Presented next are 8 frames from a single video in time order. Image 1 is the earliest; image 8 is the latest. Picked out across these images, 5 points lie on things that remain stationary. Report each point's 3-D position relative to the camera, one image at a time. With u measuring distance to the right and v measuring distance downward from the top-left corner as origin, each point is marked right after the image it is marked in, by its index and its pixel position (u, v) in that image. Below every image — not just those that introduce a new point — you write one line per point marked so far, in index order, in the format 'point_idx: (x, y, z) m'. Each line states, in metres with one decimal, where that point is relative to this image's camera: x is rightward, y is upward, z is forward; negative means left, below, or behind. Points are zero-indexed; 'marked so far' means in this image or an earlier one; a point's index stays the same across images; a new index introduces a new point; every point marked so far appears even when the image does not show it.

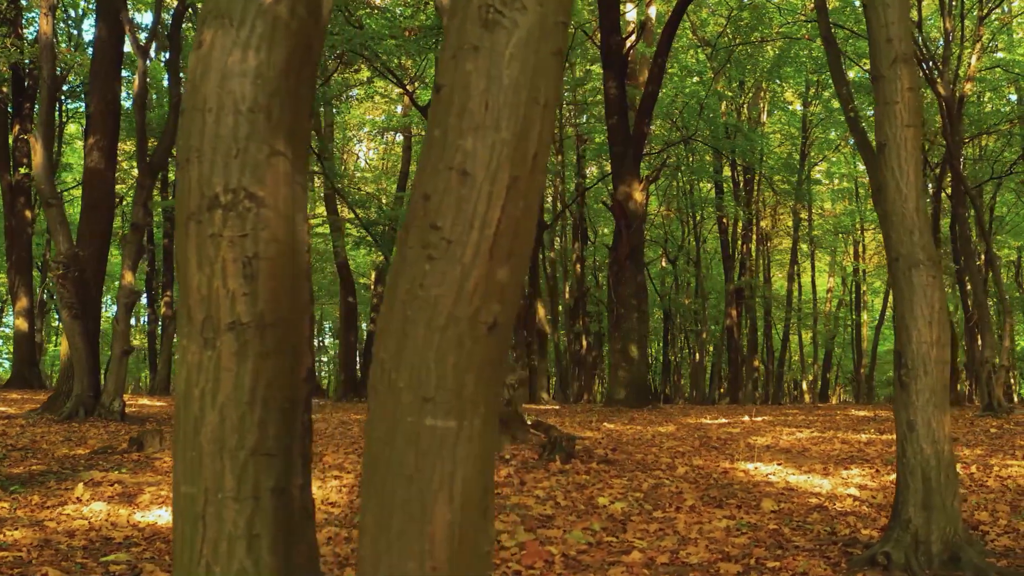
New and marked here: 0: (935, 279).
0: (+2.2, 0.0, +3.7) m
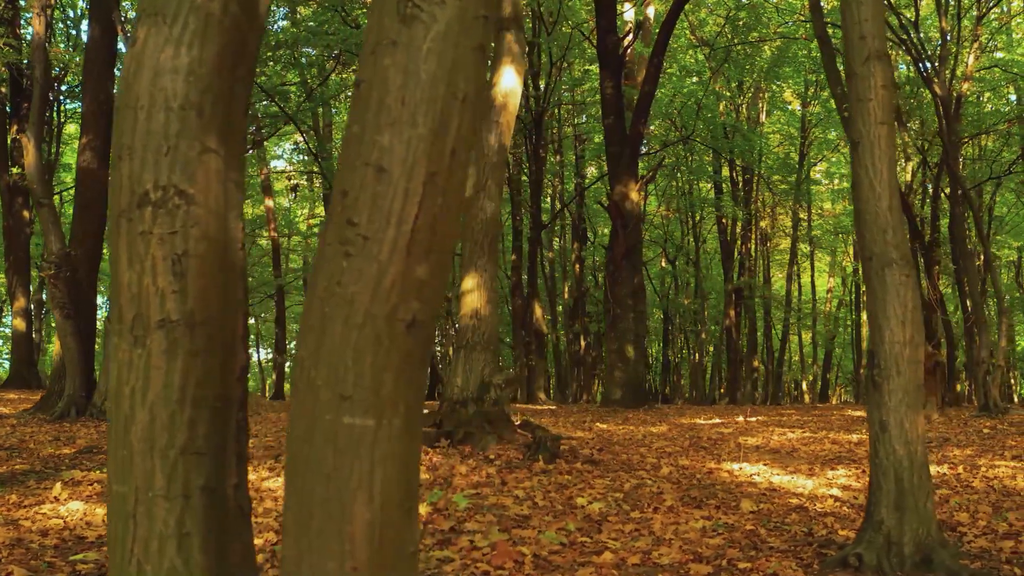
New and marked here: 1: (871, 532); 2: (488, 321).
0: (+2.0, 0.0, +3.7) m
1: (+1.8, -1.2, +3.7) m
2: (-0.3, -0.4, +8.0) m
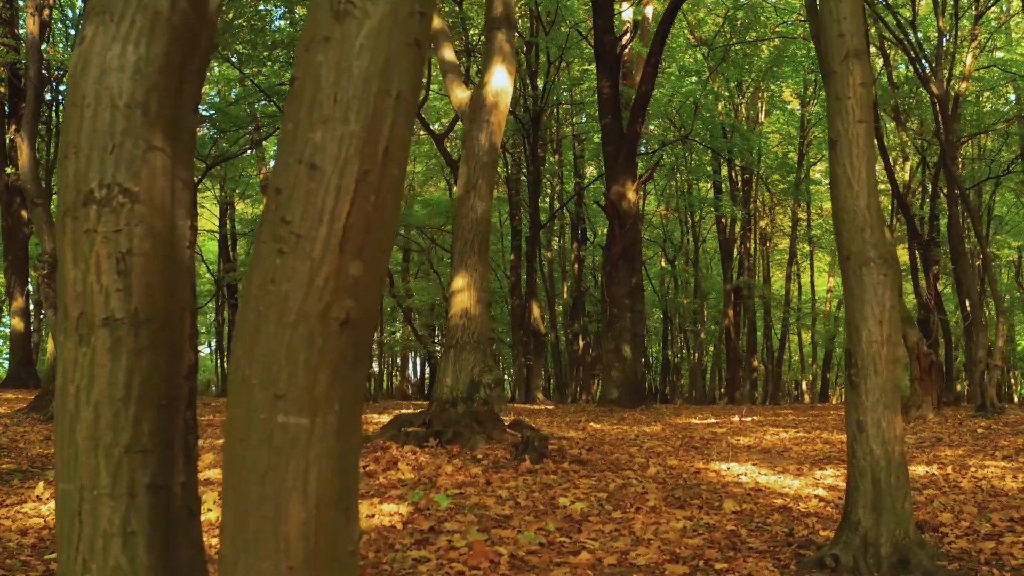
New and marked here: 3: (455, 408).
0: (+1.9, +0.1, +3.7) m
1: (+1.7, -1.2, +3.7) m
2: (-0.4, -0.3, +8.0) m
3: (-0.6, -1.3, +7.7) m
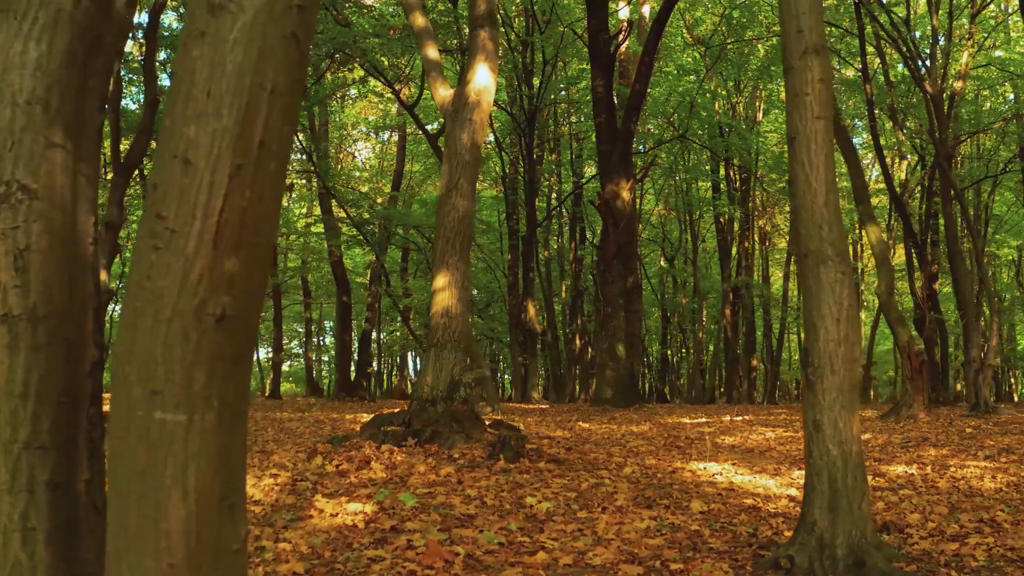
0: (+1.7, +0.1, +3.7) m
1: (+1.5, -1.2, +3.7) m
2: (-0.6, -0.3, +8.0) m
3: (-0.8, -1.3, +7.7) m
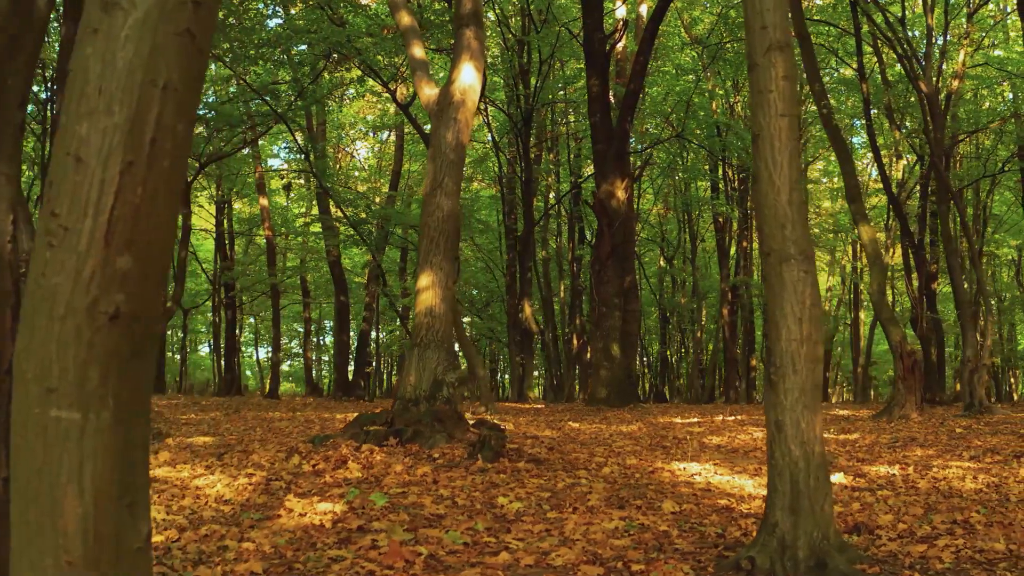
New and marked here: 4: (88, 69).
0: (+1.5, +0.1, +3.6) m
1: (+1.3, -1.2, +3.6) m
2: (-0.8, -0.3, +8.0) m
3: (-1.0, -1.3, +7.7) m
4: (-0.8, +0.4, +1.4) m
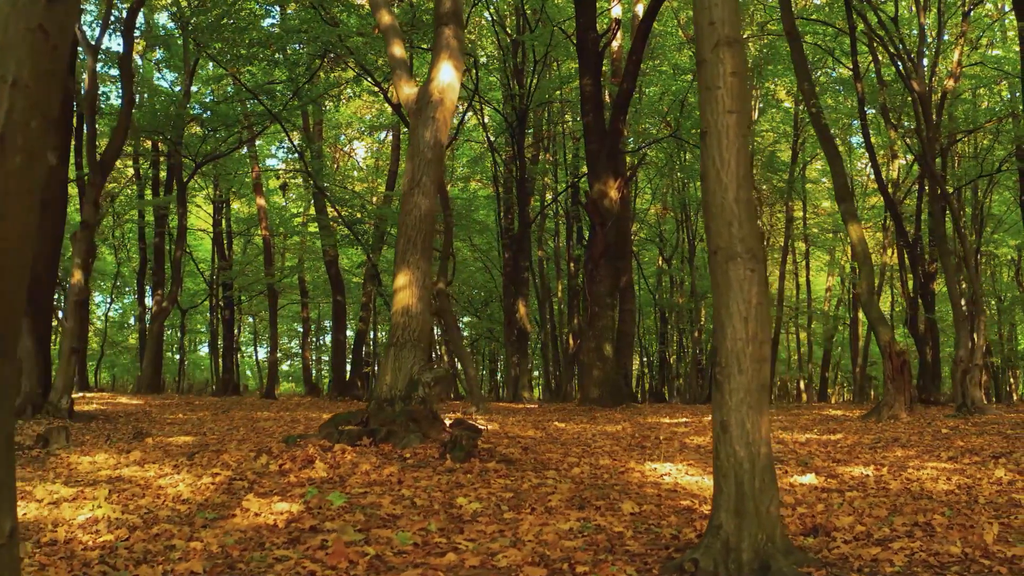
0: (+1.2, +0.1, +3.6) m
1: (+1.0, -1.2, +3.6) m
2: (-1.0, -0.3, +7.9) m
3: (-1.3, -1.3, +7.6) m
4: (-1.1, +0.4, +1.4) m
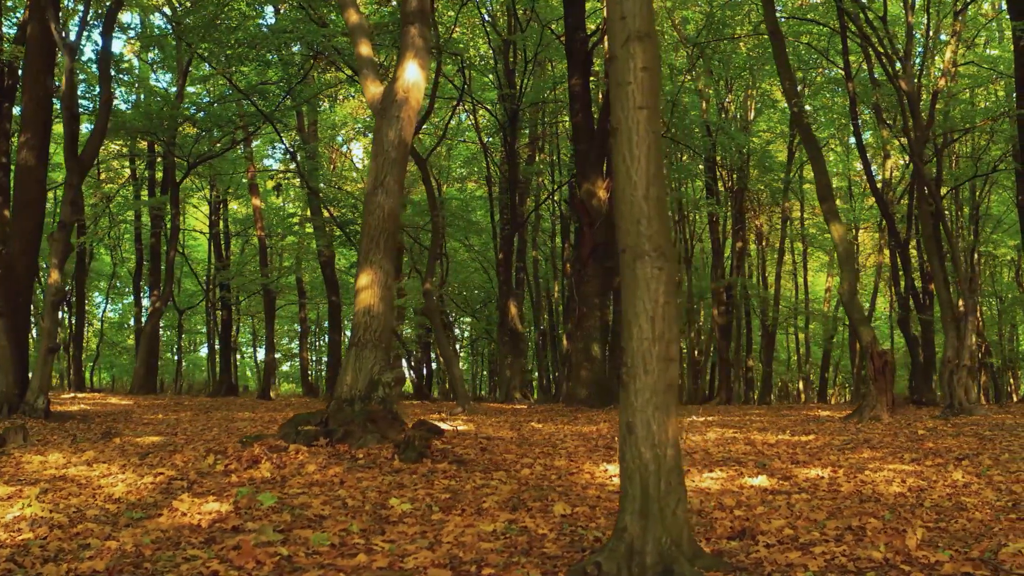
0: (+0.7, +0.1, +3.5) m
1: (+0.5, -1.2, +3.5) m
2: (-1.4, -0.3, +7.9) m
3: (-1.7, -1.2, +7.6) m
4: (-1.6, +0.5, +1.4) m
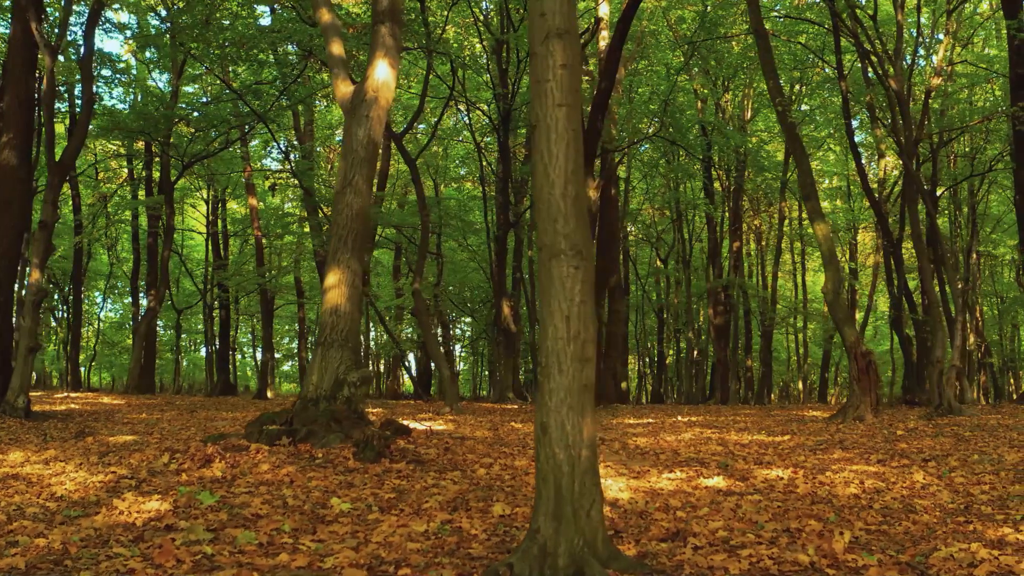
0: (+0.3, +0.1, +3.5) m
1: (+0.1, -1.2, +3.5) m
2: (-1.8, -0.3, +7.9) m
3: (-2.0, -1.2, +7.6) m
4: (-2.0, +0.5, +1.4) m
